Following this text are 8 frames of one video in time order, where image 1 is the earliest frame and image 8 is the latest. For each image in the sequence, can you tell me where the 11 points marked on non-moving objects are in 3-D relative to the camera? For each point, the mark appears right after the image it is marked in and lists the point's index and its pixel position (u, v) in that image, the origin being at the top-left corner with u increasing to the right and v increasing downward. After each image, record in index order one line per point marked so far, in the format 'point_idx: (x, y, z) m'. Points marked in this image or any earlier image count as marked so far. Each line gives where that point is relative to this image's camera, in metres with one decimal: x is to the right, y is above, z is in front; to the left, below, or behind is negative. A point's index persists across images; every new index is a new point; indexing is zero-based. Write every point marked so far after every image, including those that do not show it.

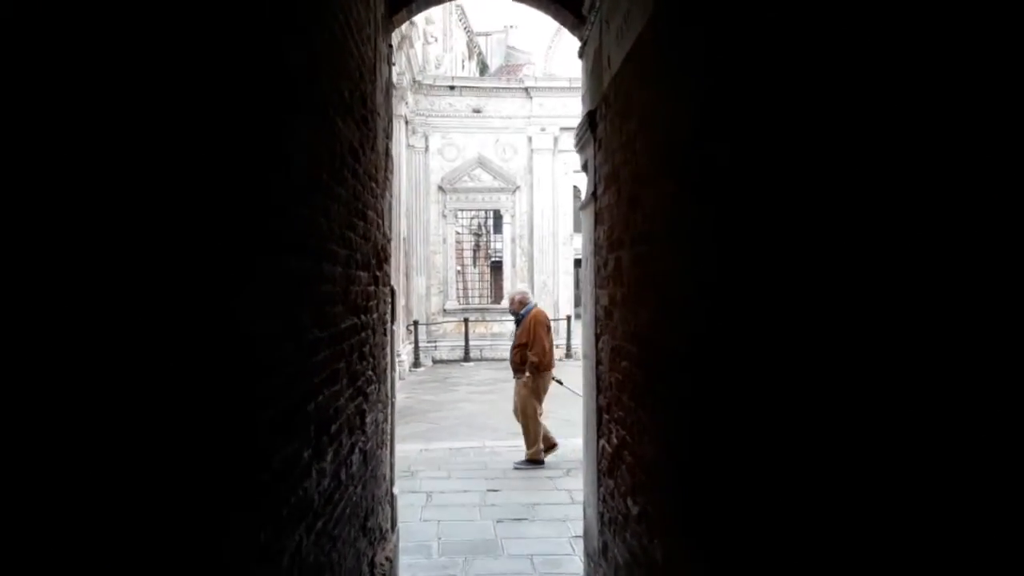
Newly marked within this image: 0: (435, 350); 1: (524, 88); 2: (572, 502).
0: (-1.4, -1.1, +15.3) m
1: (+0.2, +3.7, +15.7) m
2: (+0.4, -1.4, +5.6) m
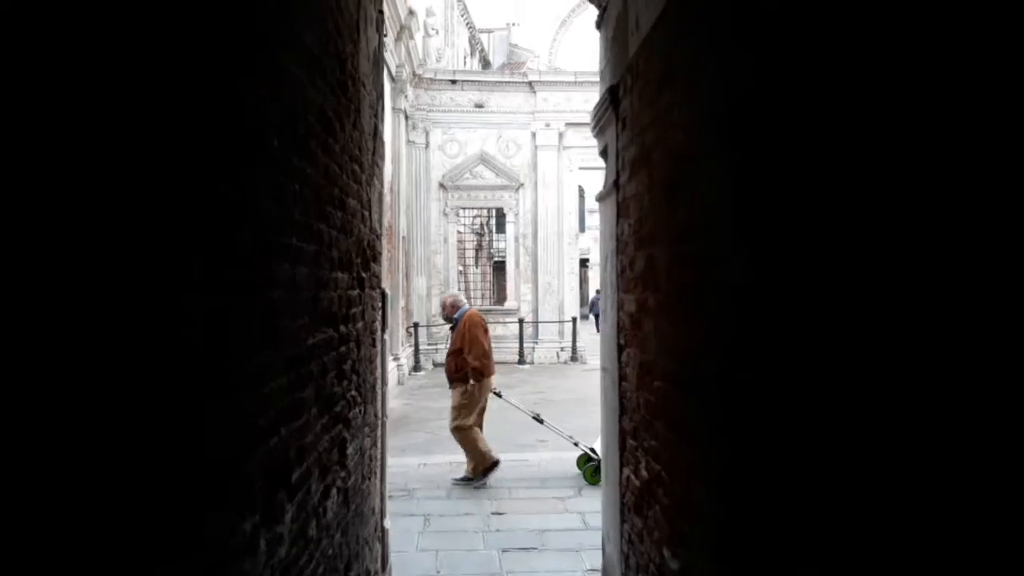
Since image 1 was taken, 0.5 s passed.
0: (-1.3, -1.1, +14.8) m
1: (+0.3, +3.7, +15.1) m
2: (+0.4, -1.4, +5.0) m
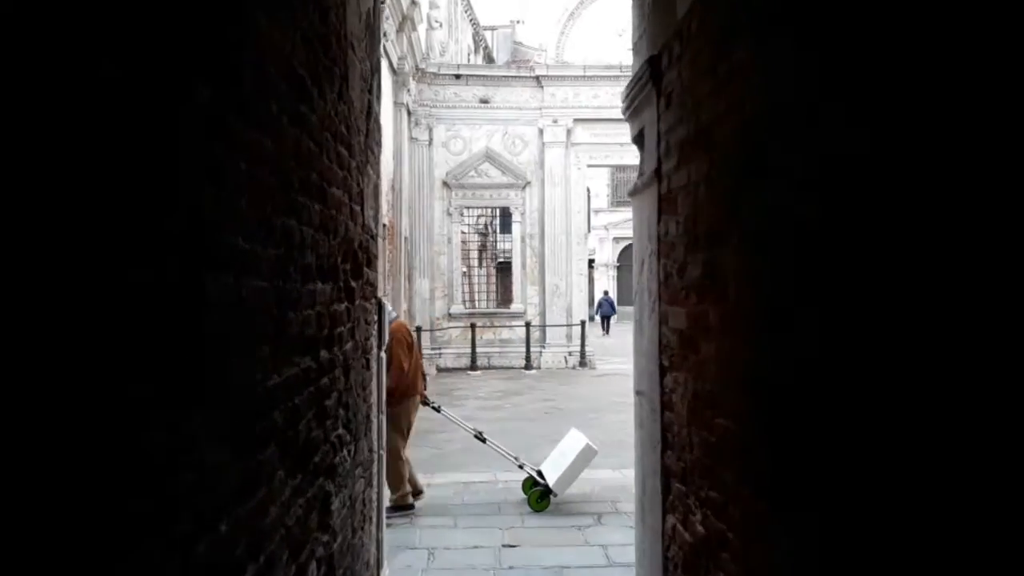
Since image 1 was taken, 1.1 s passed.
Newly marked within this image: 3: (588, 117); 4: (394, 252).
0: (-1.2, -1.2, +14.2) m
1: (+0.4, +3.6, +14.6) m
2: (+0.5, -1.5, +4.5) m
3: (+1.3, +3.0, +14.7) m
4: (-1.6, +0.5, +11.4) m
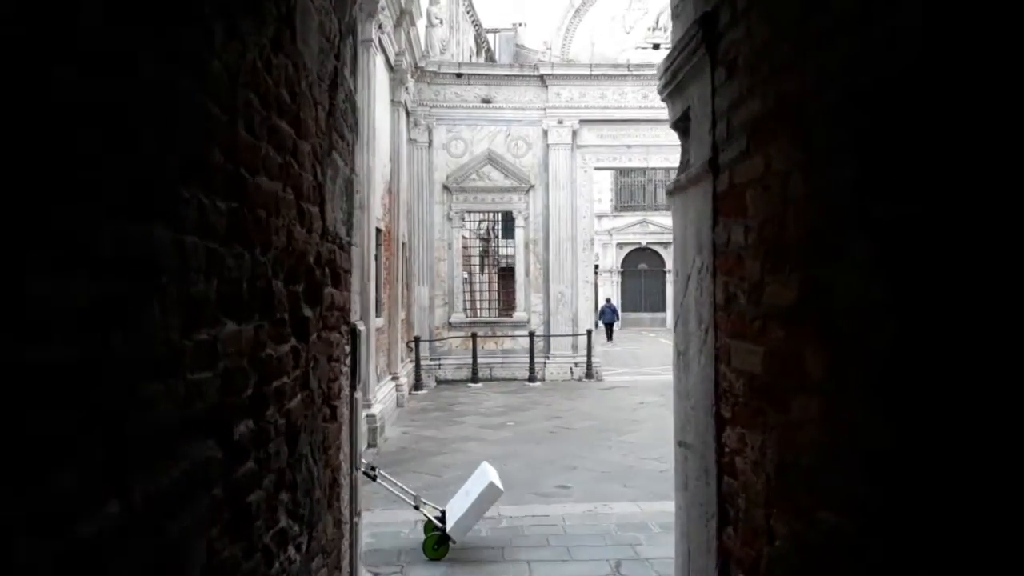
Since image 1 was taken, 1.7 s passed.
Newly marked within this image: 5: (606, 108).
0: (-1.2, -1.3, +13.6) m
1: (+0.4, +3.5, +14.0) m
2: (+0.5, -1.5, +3.8) m
3: (+1.4, +2.8, +14.0) m
4: (-1.5, +0.4, +10.8) m
5: (+1.6, +3.0, +14.1) m
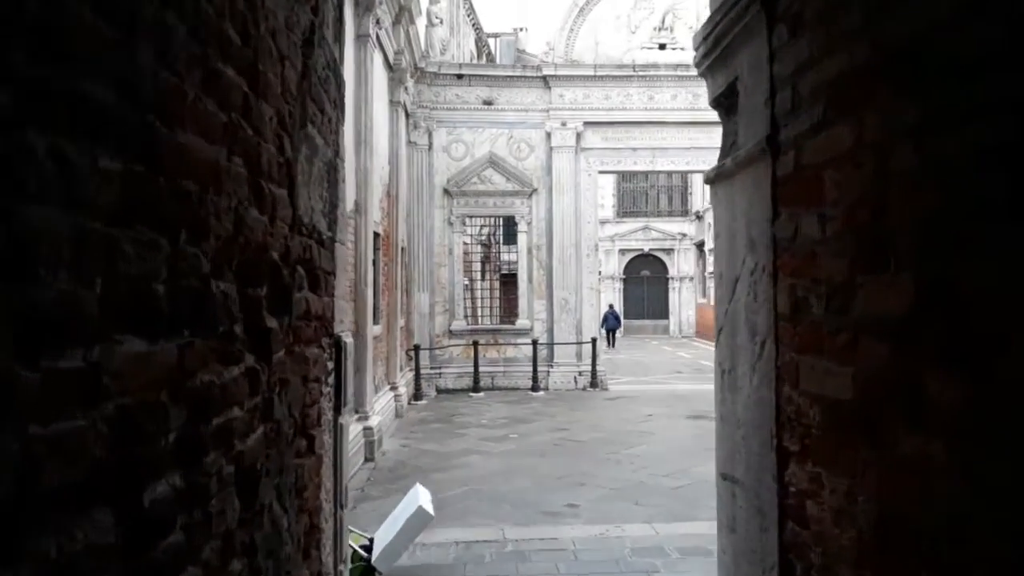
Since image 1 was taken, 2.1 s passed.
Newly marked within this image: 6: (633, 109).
0: (-1.1, -1.4, +13.2) m
1: (+0.5, +3.4, +13.6) m
2: (+0.6, -1.5, +3.4) m
3: (+1.4, +2.7, +13.7) m
4: (-1.5, +0.3, +10.4) m
5: (+1.6, +2.9, +13.7) m
6: (+2.0, +2.9, +13.8) m
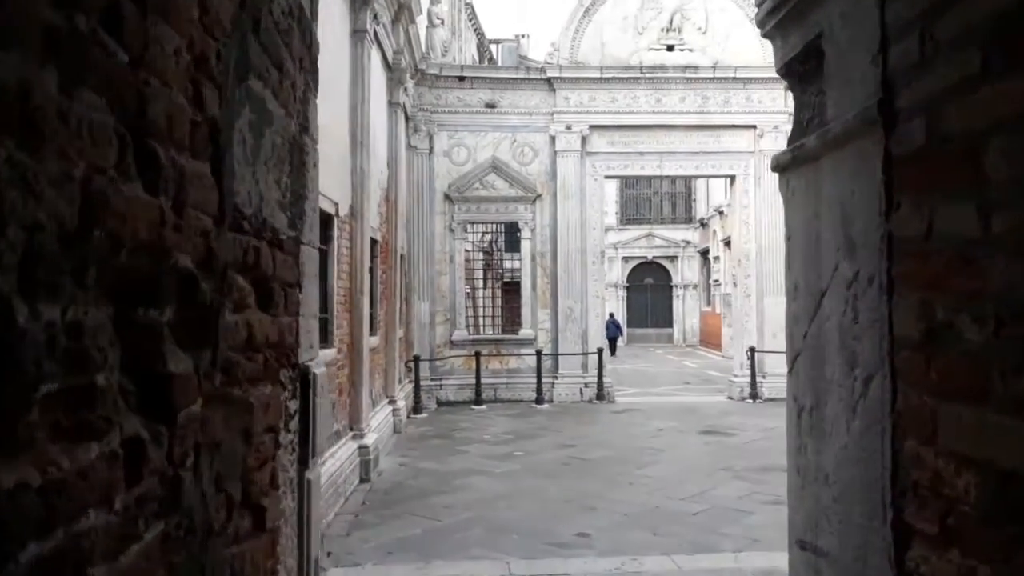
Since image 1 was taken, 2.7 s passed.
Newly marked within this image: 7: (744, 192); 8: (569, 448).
0: (-1.1, -1.5, +12.7) m
1: (+0.5, +3.3, +13.2) m
2: (+0.6, -1.6, +3.0) m
3: (+1.5, +2.6, +13.2) m
4: (-1.5, +0.2, +9.9) m
5: (+1.7, +2.8, +13.3) m
6: (+2.0, +2.8, +13.3) m
7: (+3.7, +1.5, +13.5) m
8: (+0.6, -1.6, +8.7) m
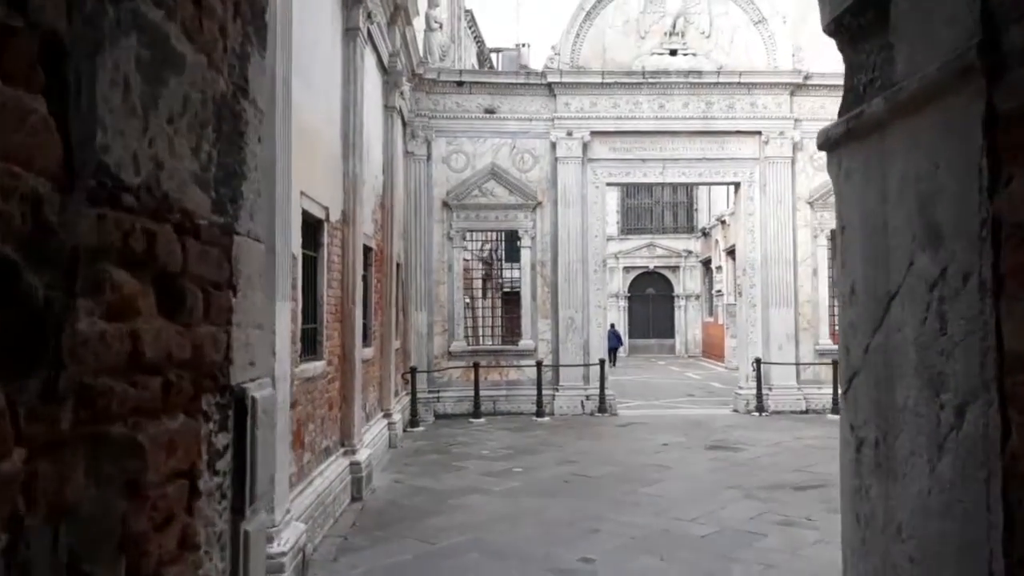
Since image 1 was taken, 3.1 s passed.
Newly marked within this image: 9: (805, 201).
0: (-1.1, -1.7, +12.4) m
1: (+0.5, +3.1, +12.9) m
2: (+0.6, -1.6, +2.6) m
3: (+1.5, +2.4, +13.0) m
4: (-1.5, +0.1, +9.6) m
5: (+1.7, +2.6, +13.0) m
6: (+2.0, +2.6, +13.0) m
7: (+3.7, +1.4, +13.2) m
8: (+0.6, -1.7, +8.3) m
9: (+4.6, +1.4, +13.2) m
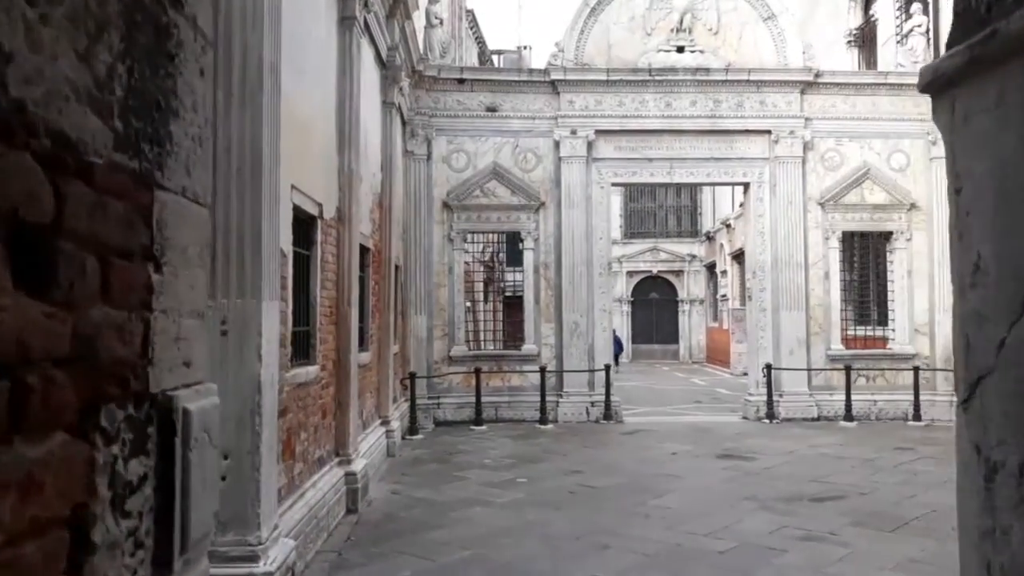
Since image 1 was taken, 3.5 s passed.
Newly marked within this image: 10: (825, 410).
0: (-1.1, -1.7, +12.0) m
1: (+0.6, +3.1, +12.6) m
2: (+0.6, -1.6, +2.3) m
3: (+1.5, +2.4, +12.6) m
4: (-1.4, 0.0, +9.3) m
5: (+1.7, +2.6, +12.7) m
6: (+2.0, +2.6, +12.7) m
7: (+3.7, +1.3, +12.9) m
8: (+0.6, -1.8, +8.0) m
9: (+4.6, +1.3, +12.9) m
10: (+4.7, -1.8, +12.6) m
